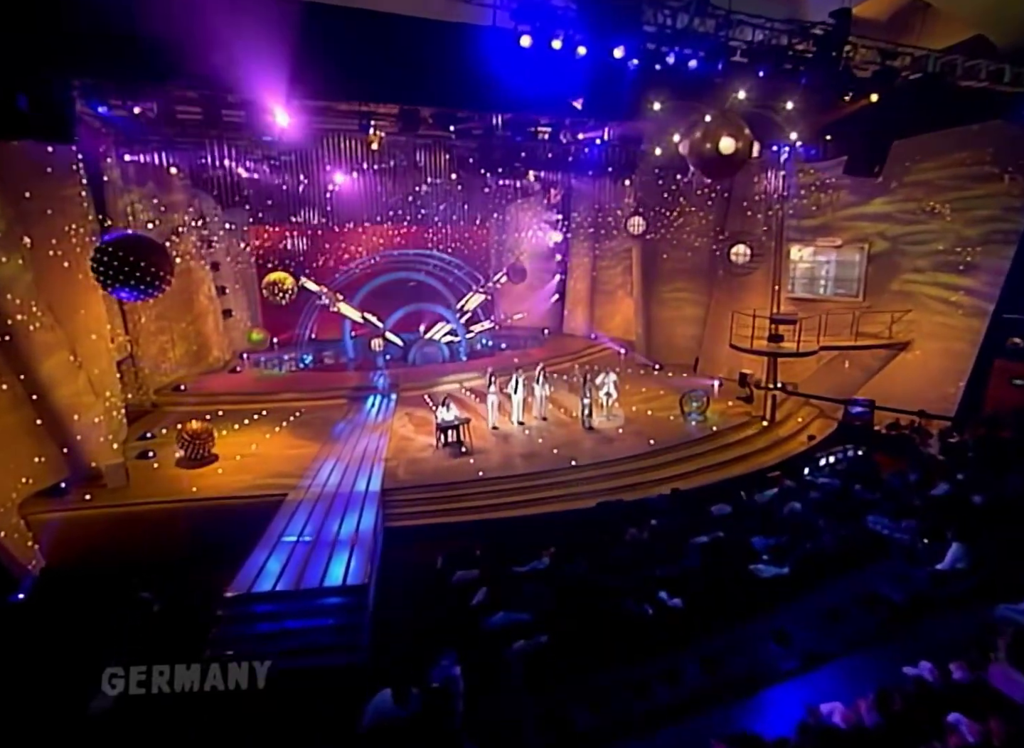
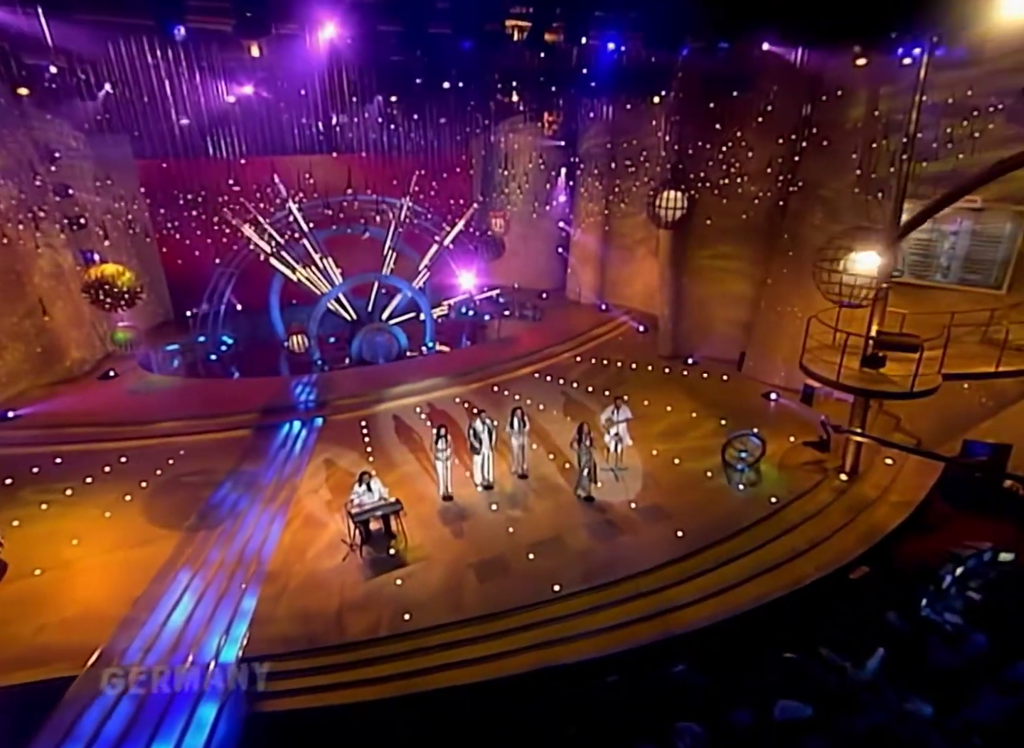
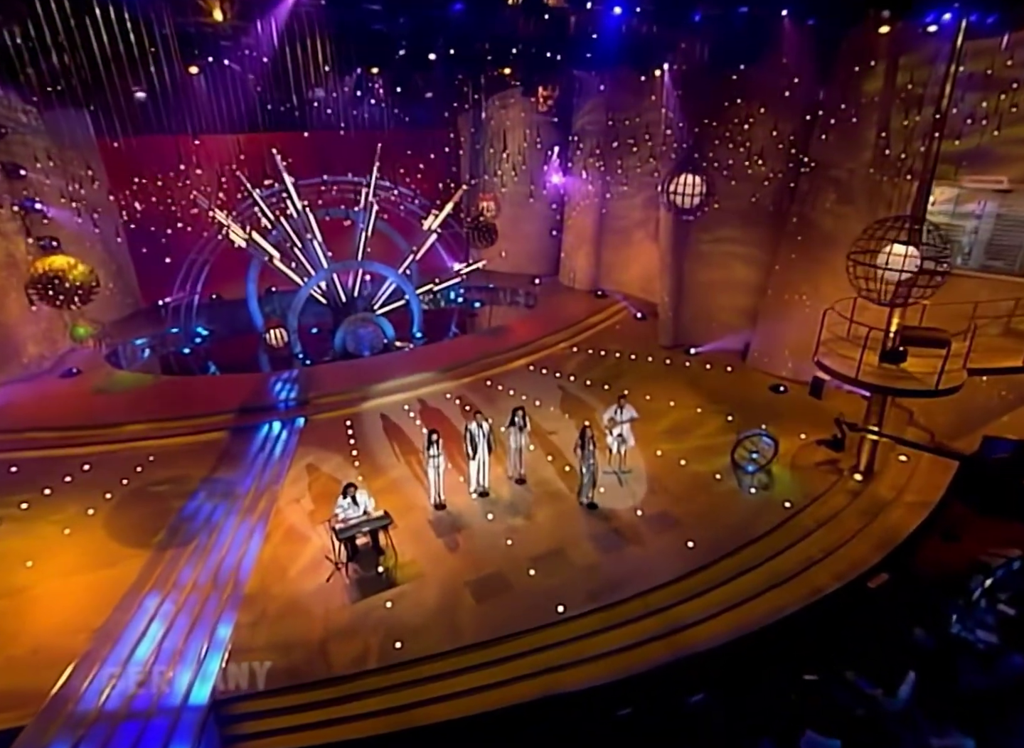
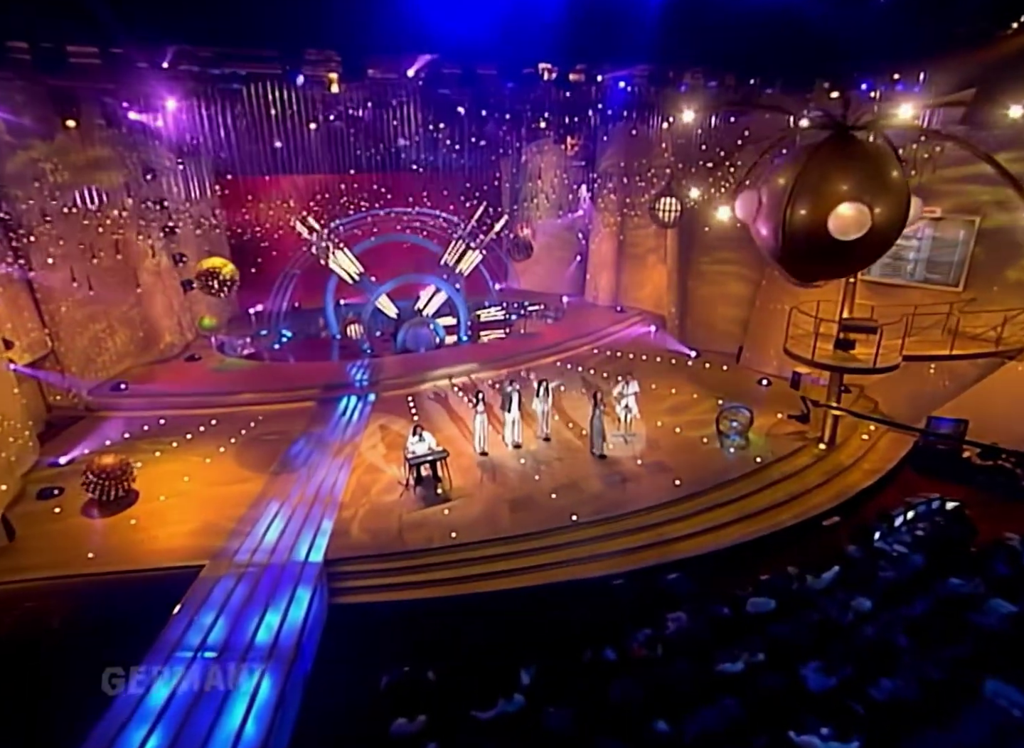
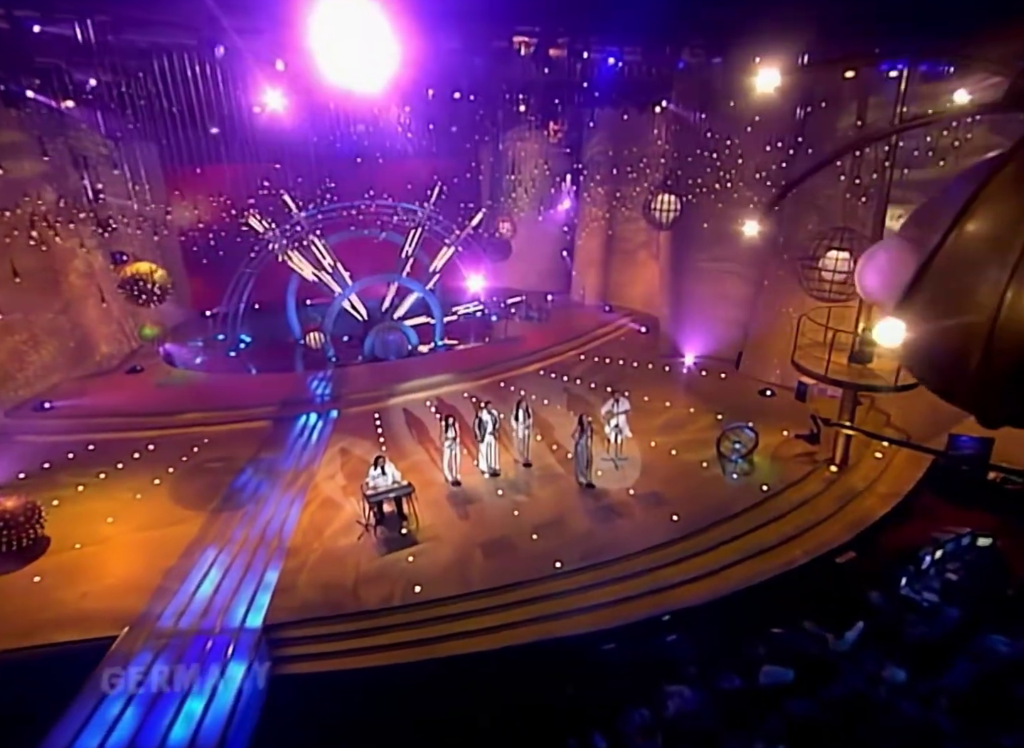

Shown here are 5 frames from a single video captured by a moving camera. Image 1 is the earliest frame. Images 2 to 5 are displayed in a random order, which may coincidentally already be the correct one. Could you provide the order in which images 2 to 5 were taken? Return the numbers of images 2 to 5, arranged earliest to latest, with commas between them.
4, 5, 2, 3
